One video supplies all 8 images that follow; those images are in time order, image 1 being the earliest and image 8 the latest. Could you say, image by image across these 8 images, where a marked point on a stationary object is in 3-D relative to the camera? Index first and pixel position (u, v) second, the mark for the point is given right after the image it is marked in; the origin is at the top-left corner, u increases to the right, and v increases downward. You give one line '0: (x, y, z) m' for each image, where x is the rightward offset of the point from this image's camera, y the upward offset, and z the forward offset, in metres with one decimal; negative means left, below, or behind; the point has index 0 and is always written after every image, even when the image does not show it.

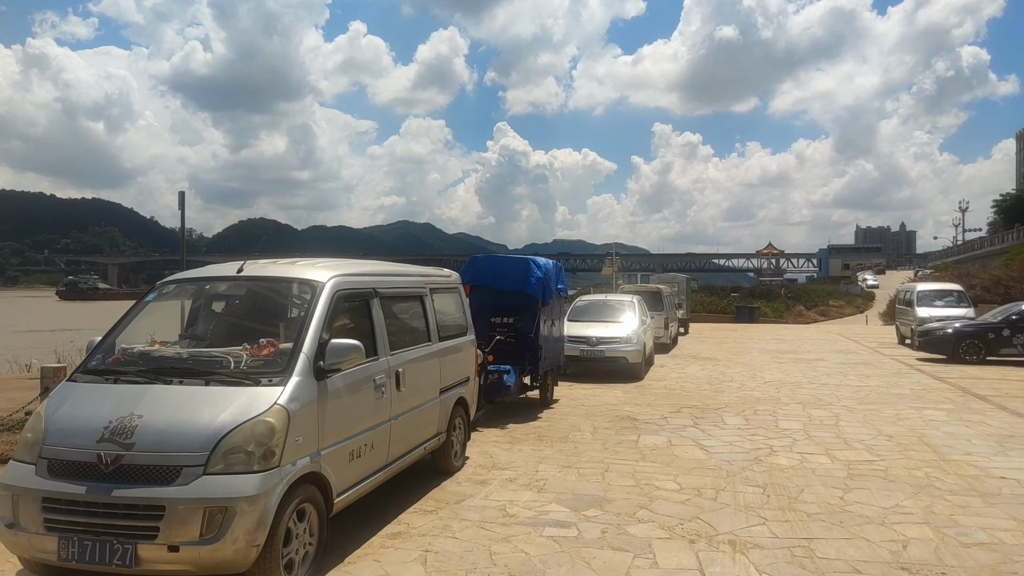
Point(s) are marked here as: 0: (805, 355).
0: (+5.8, -1.3, +19.3) m
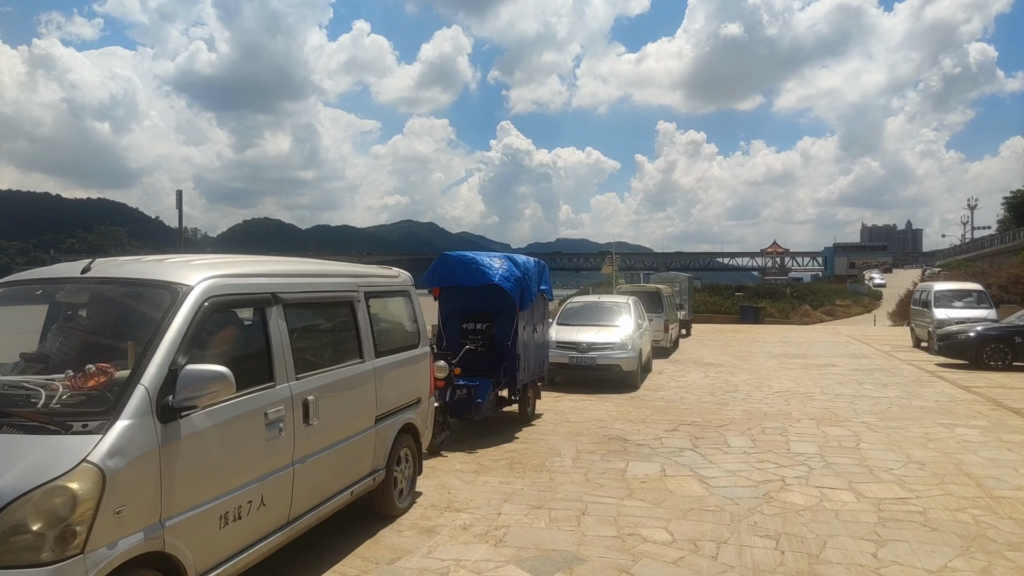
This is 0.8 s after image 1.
0: (+5.6, -1.3, +18.1) m
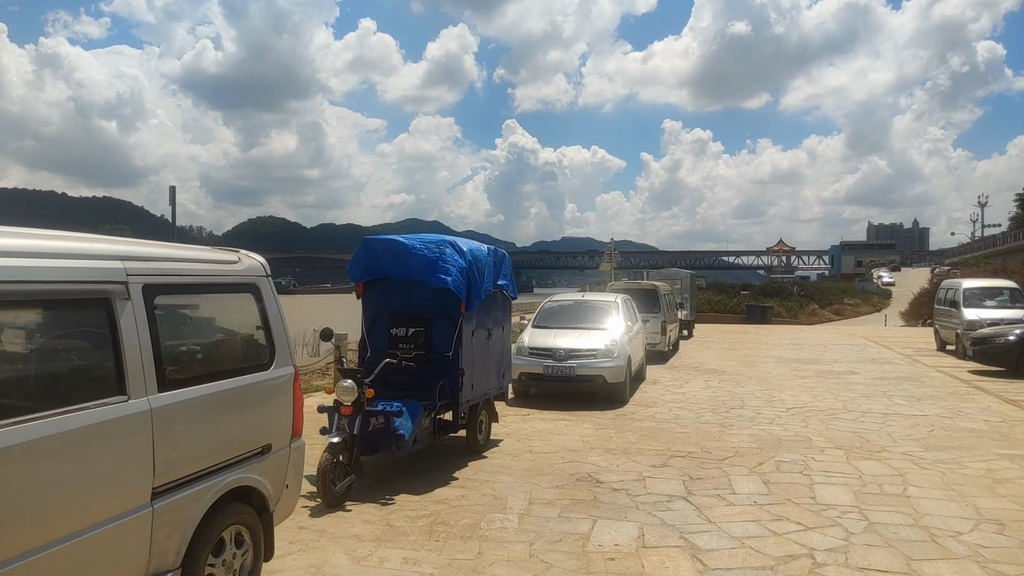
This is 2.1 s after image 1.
0: (+5.2, -1.3, +16.0) m
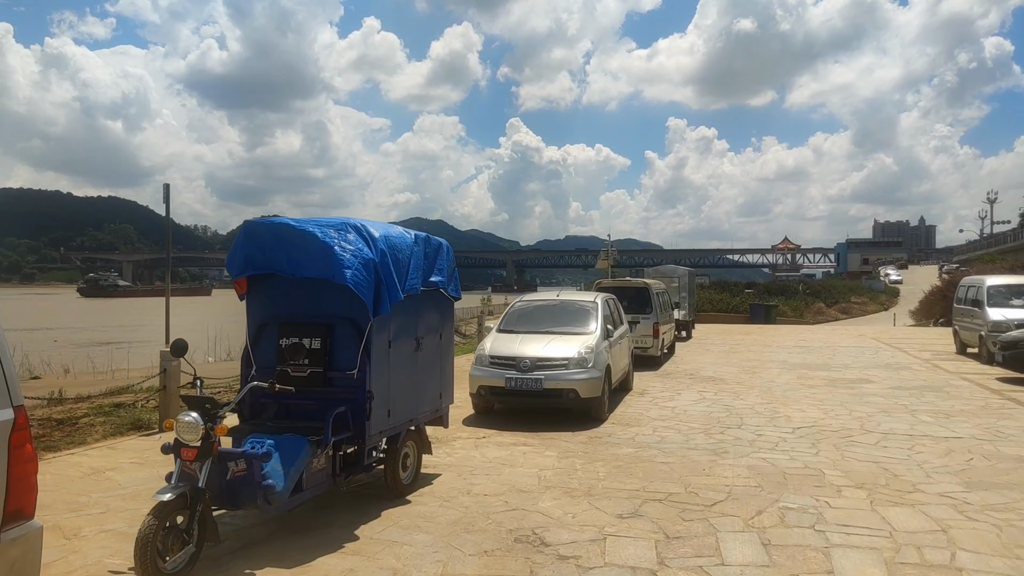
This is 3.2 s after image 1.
0: (+4.8, -1.3, +14.4) m
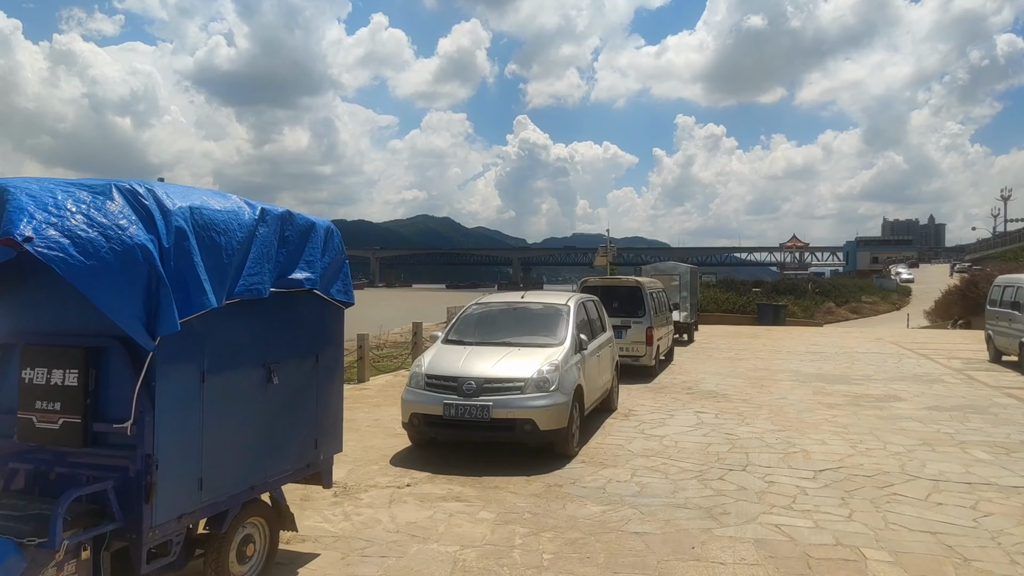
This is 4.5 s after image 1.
0: (+4.5, -1.3, +12.4) m
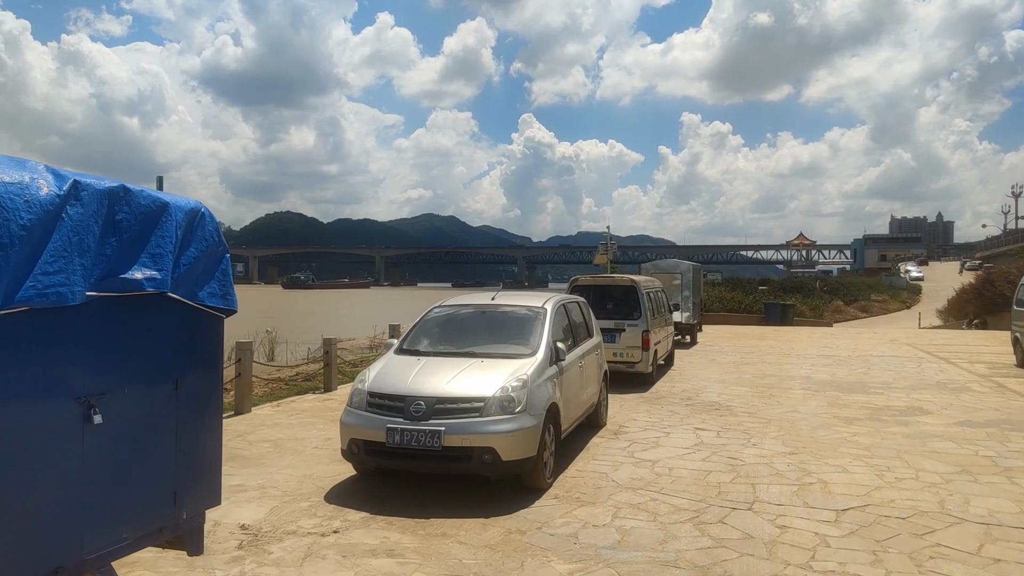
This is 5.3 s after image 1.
0: (+4.2, -1.2, +11.1) m
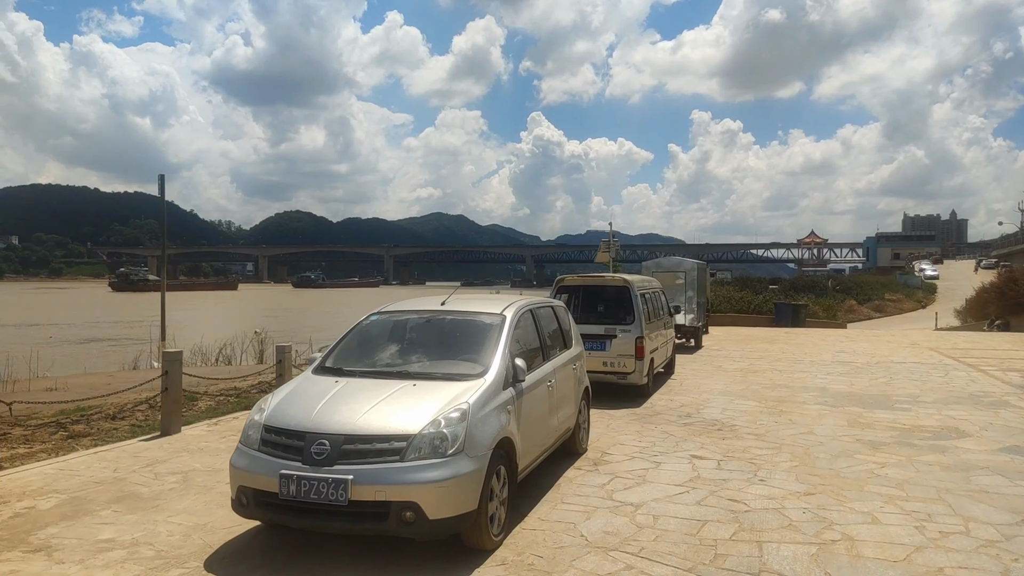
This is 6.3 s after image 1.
0: (+4.0, -1.3, +9.7) m
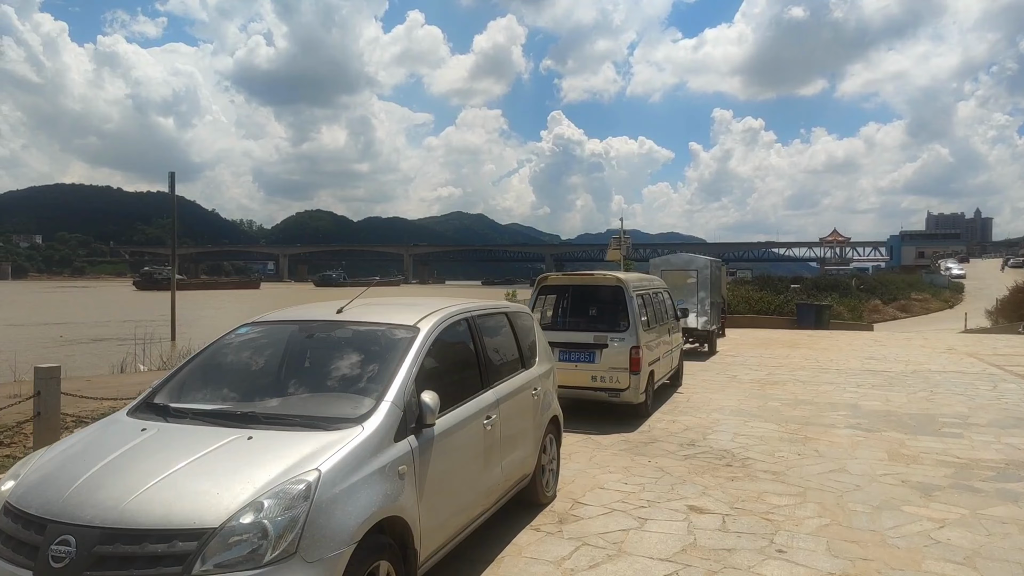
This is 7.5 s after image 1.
0: (+3.7, -1.3, +8.0) m
